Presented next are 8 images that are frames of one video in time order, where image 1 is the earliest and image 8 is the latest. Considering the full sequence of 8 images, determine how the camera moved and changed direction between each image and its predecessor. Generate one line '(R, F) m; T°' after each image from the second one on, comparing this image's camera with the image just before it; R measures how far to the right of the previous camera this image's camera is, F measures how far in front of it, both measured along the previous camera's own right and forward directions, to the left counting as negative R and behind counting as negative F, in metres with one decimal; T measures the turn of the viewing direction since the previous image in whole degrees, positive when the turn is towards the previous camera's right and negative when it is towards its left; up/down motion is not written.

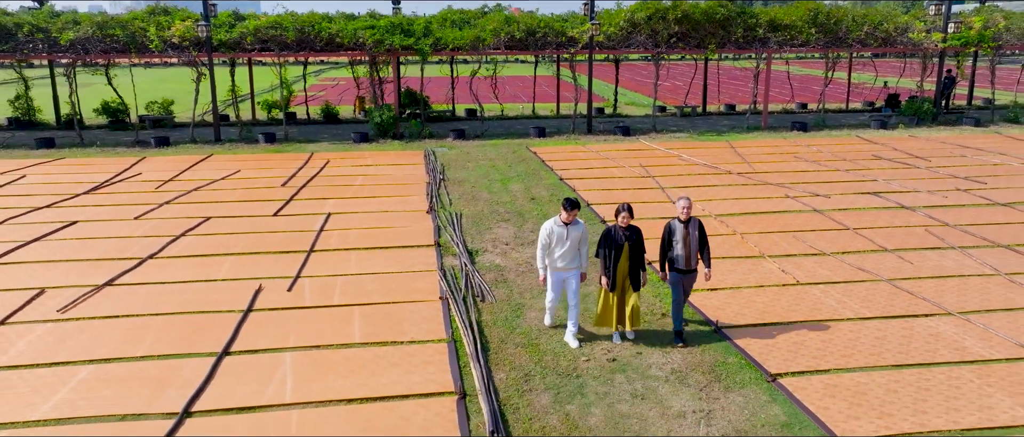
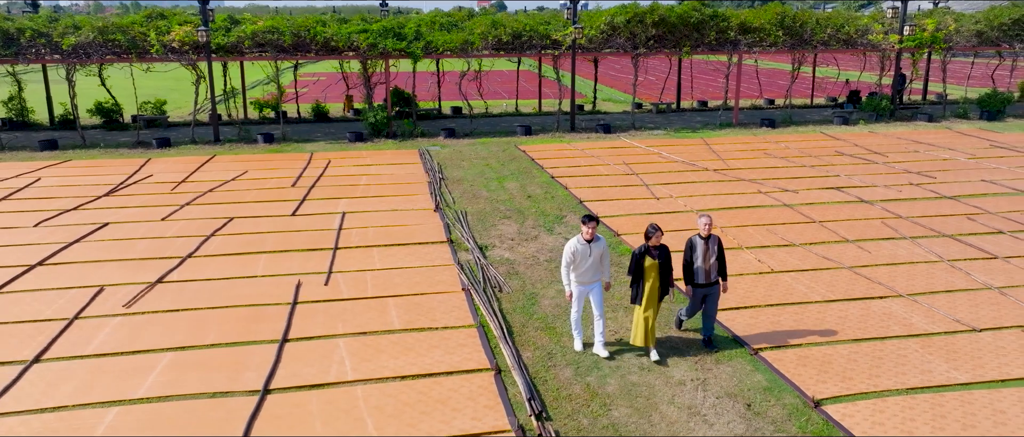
(-0.5, -0.9) m; +2°
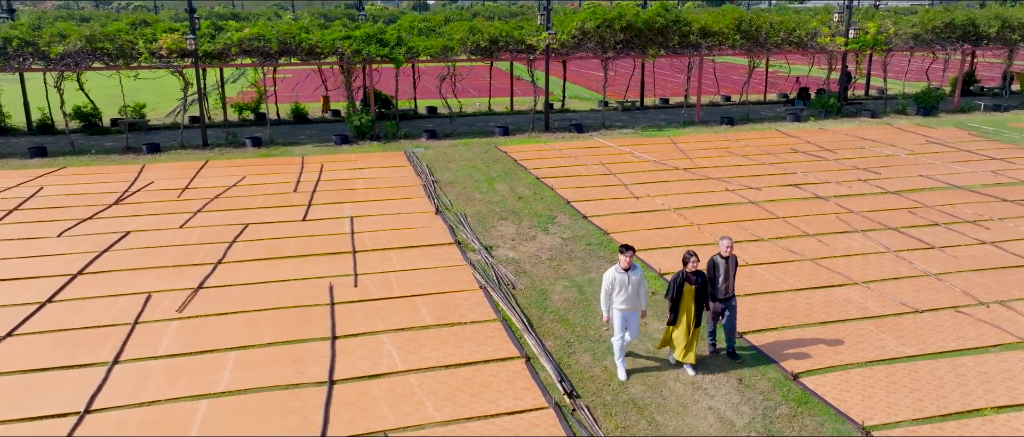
(-0.7, -0.9) m; +4°
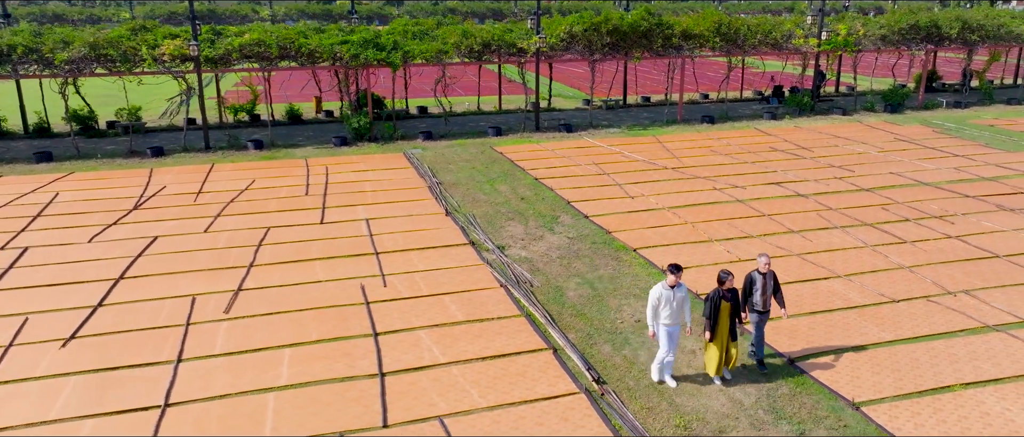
(-0.6, -0.7) m; +2°
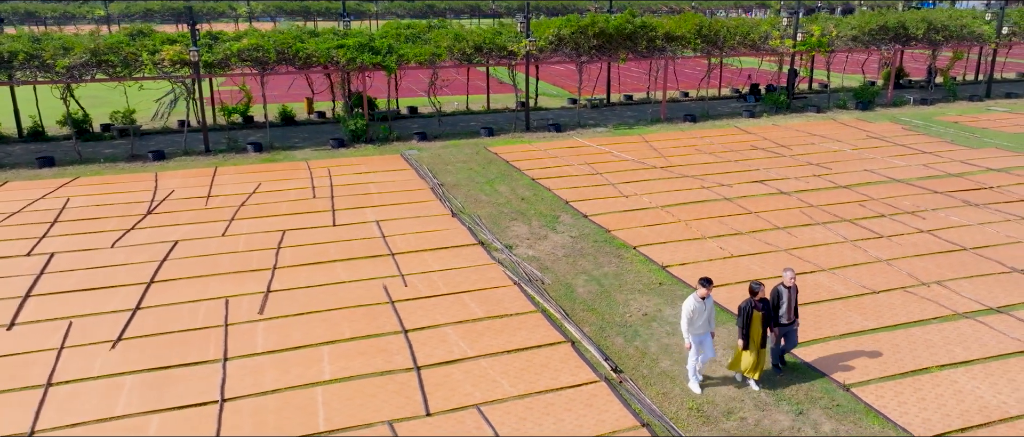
(-0.5, -0.6) m; +2°
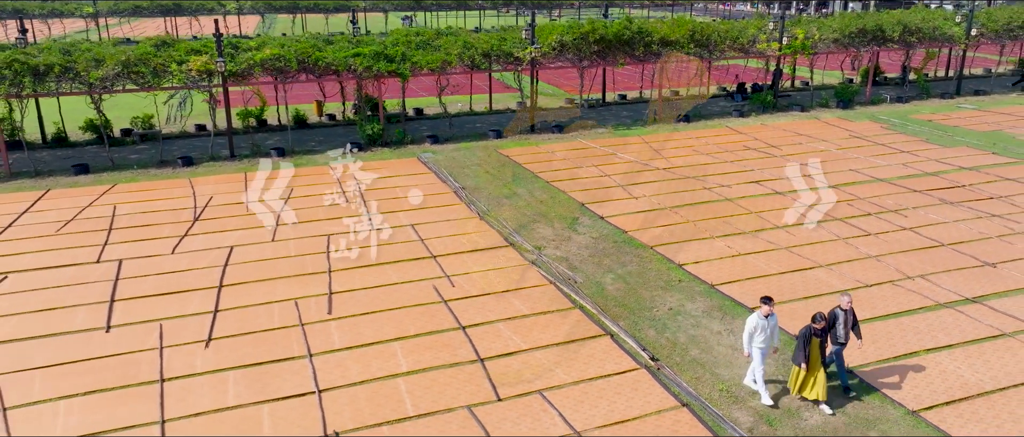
(-0.9, -1.1) m; +2°
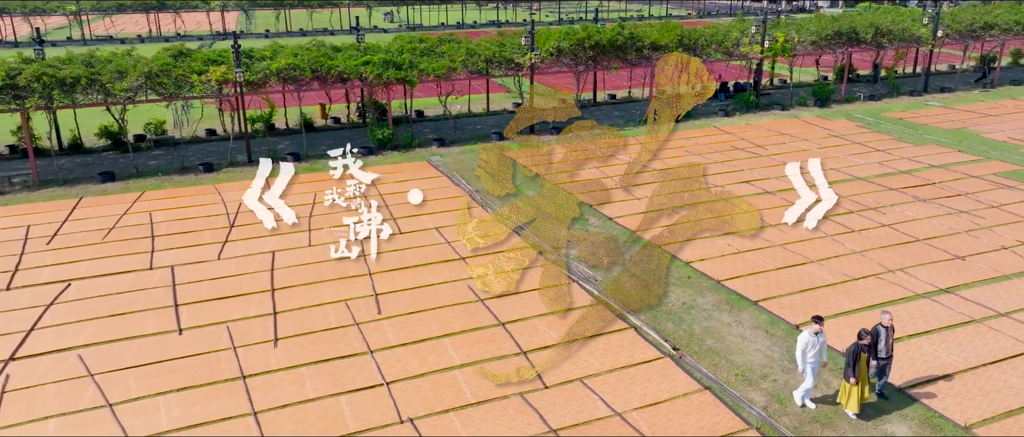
(-0.9, -1.1) m; +2°
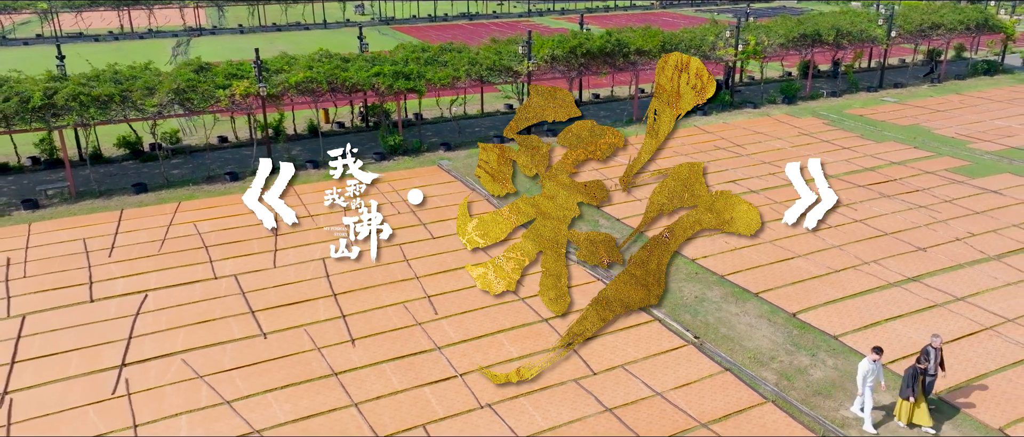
(-1.4, -1.6) m; +3°
